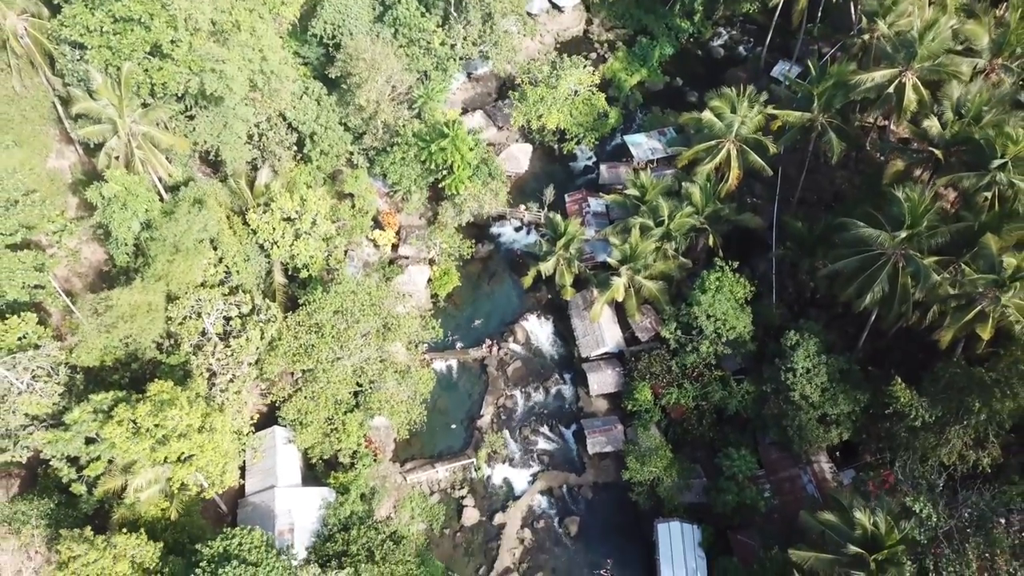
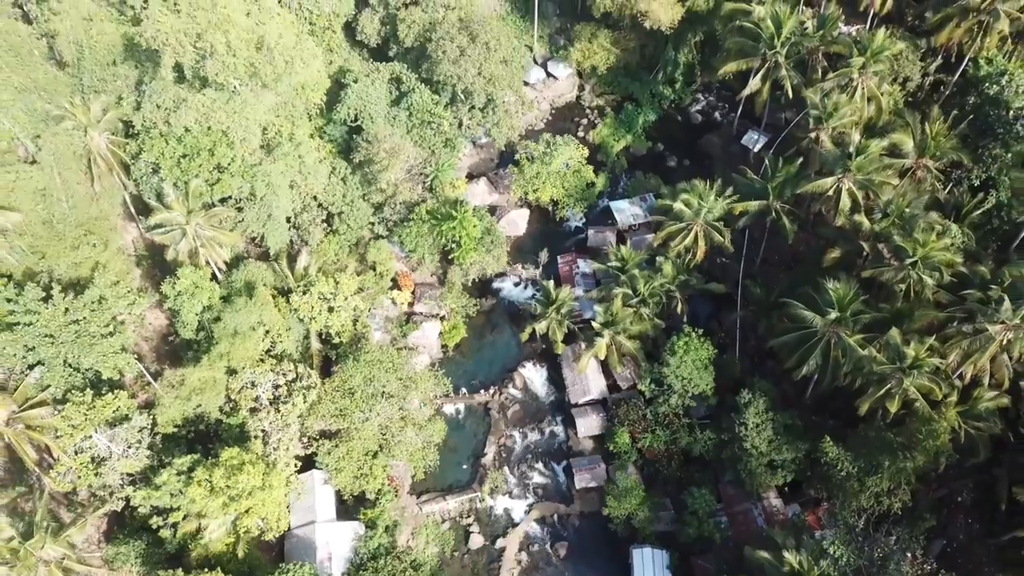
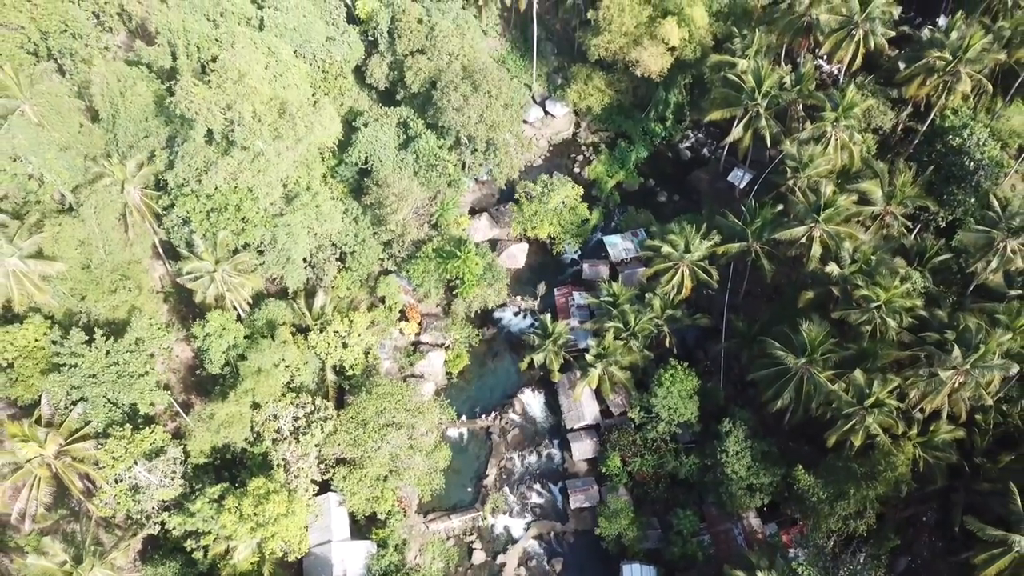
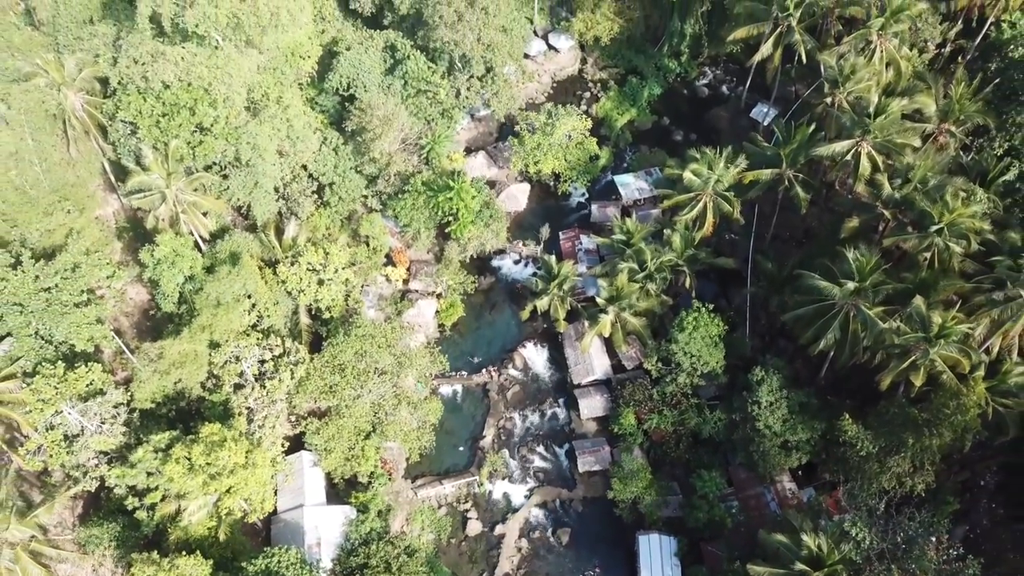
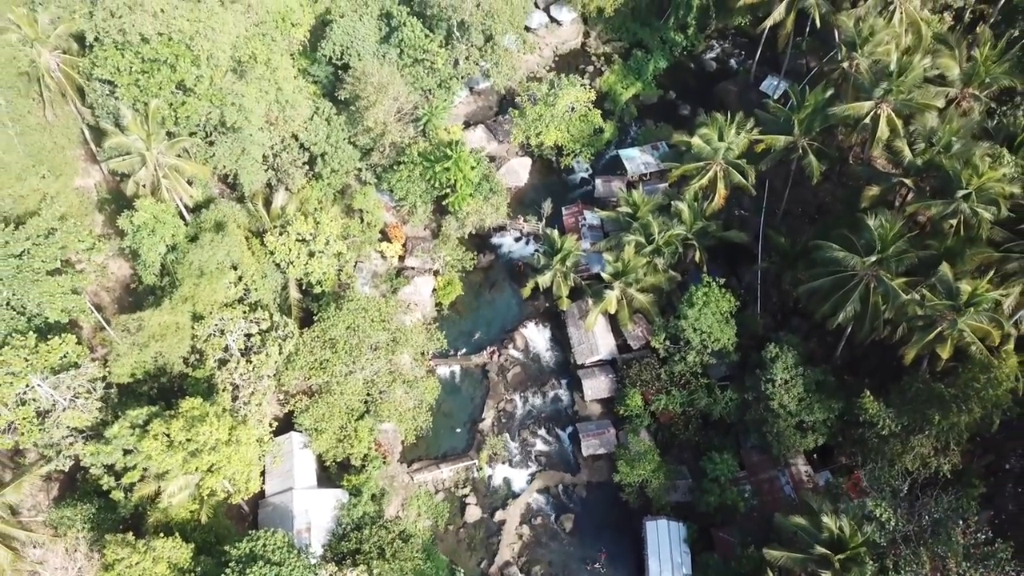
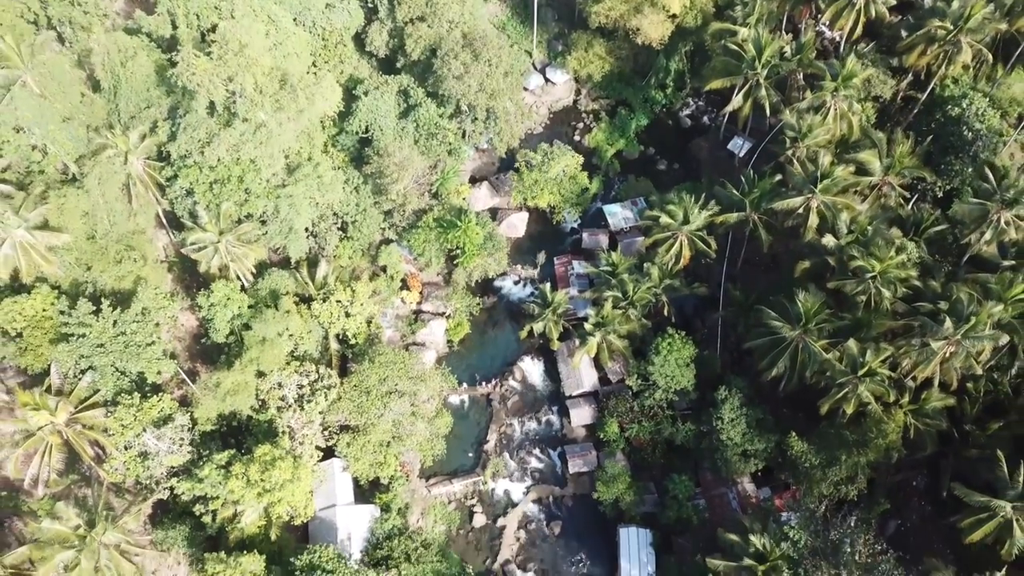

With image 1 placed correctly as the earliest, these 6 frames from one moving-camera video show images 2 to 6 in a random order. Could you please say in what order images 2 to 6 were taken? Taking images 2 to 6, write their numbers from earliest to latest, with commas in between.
5, 4, 2, 3, 6
